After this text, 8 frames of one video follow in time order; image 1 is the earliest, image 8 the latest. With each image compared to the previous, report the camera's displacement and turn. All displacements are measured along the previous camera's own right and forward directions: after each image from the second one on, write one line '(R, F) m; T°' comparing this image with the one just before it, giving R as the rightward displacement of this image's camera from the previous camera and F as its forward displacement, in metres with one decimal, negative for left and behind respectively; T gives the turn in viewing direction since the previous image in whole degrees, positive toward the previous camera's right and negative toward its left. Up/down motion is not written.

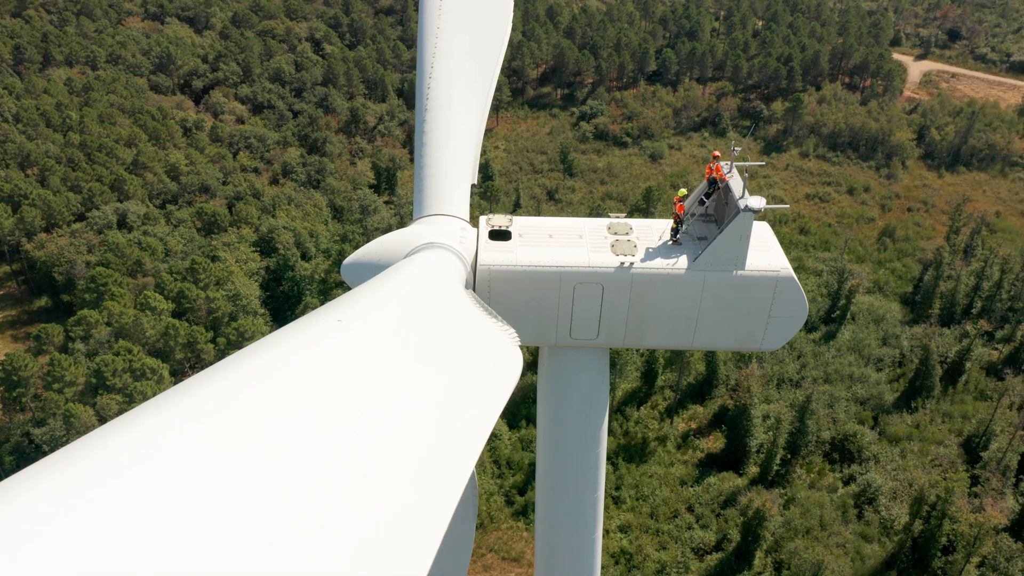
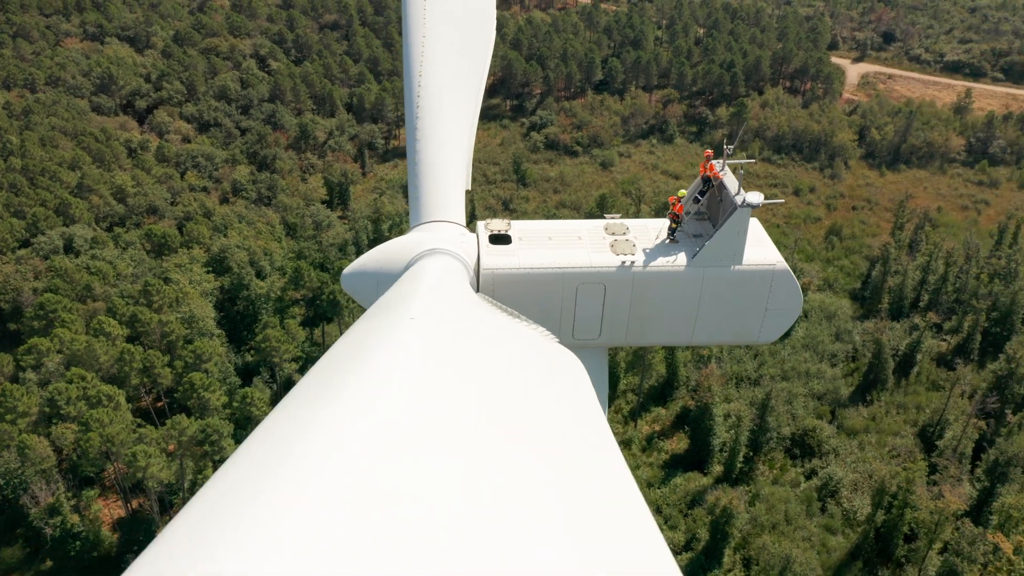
(-0.8, 0.0) m; +4°
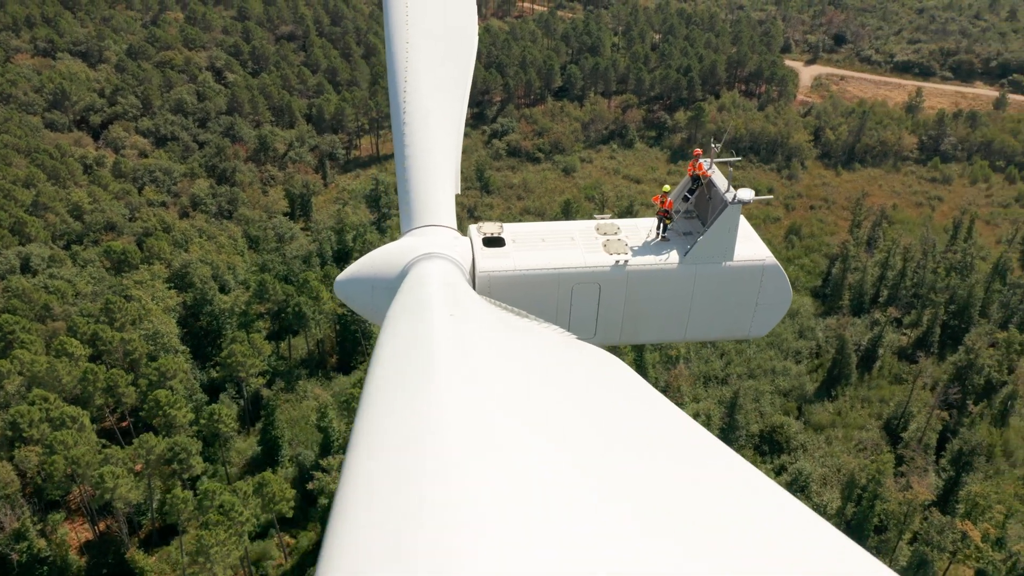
(-0.5, 0.0) m; +3°
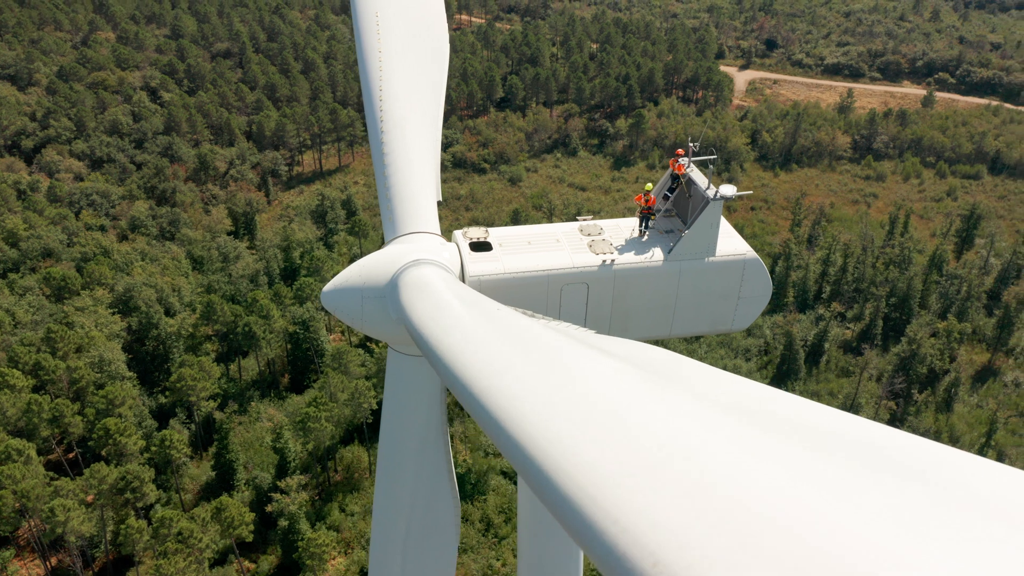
(-0.7, 0.0) m; +4°
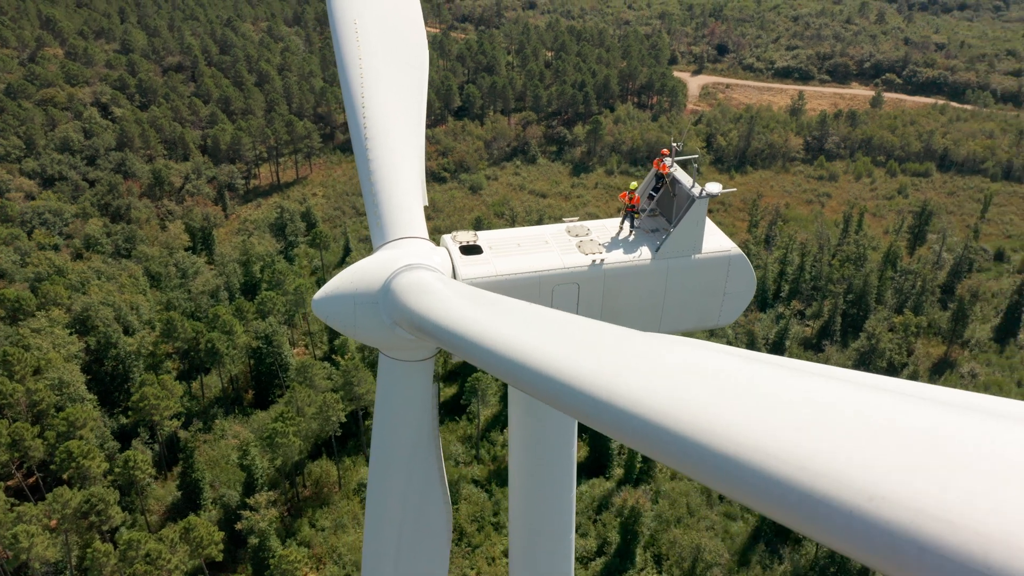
(-0.5, 0.0) m; +3°
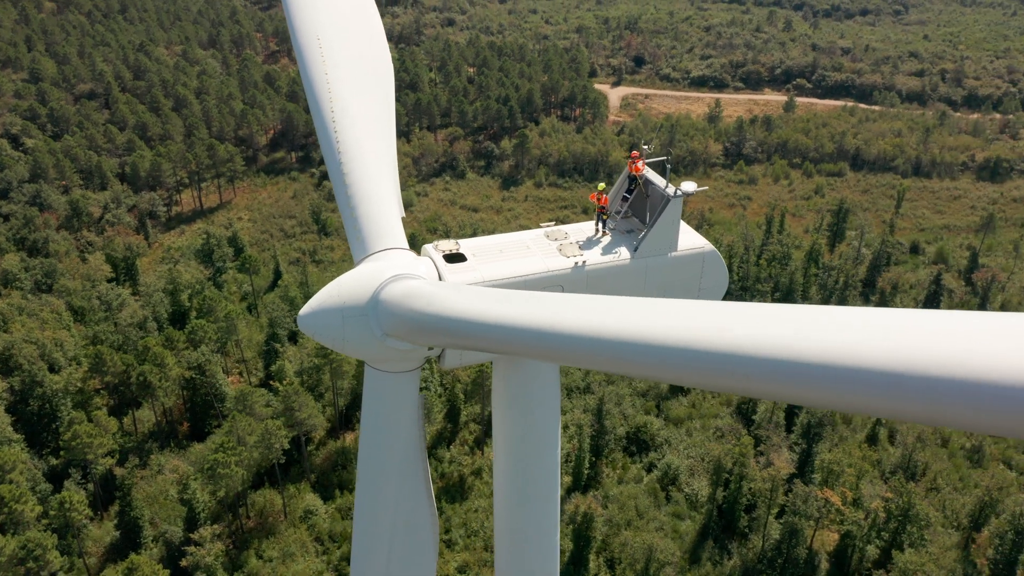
(-0.9, 0.0) m; +5°
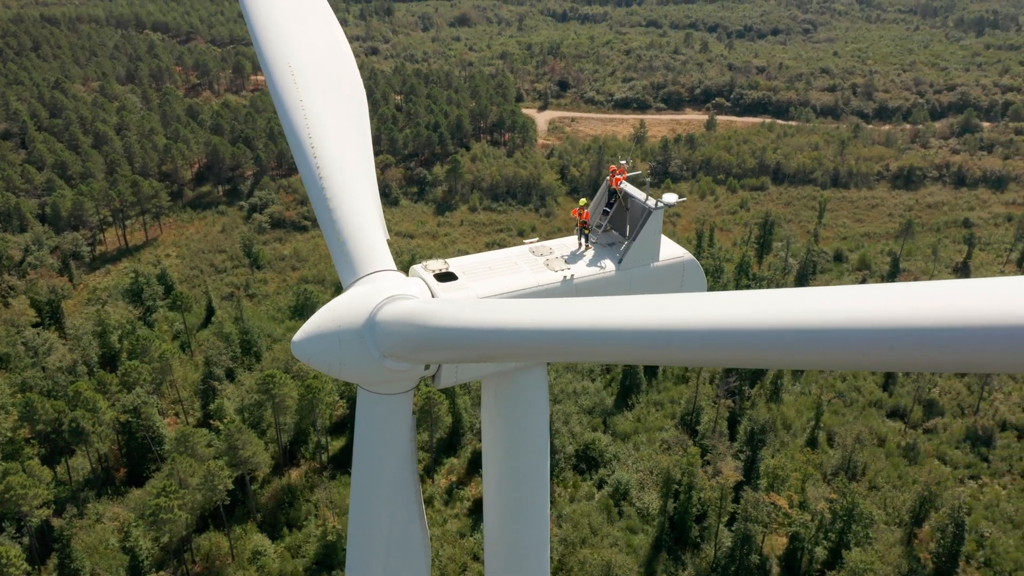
(-1.0, 0.0) m; +5°
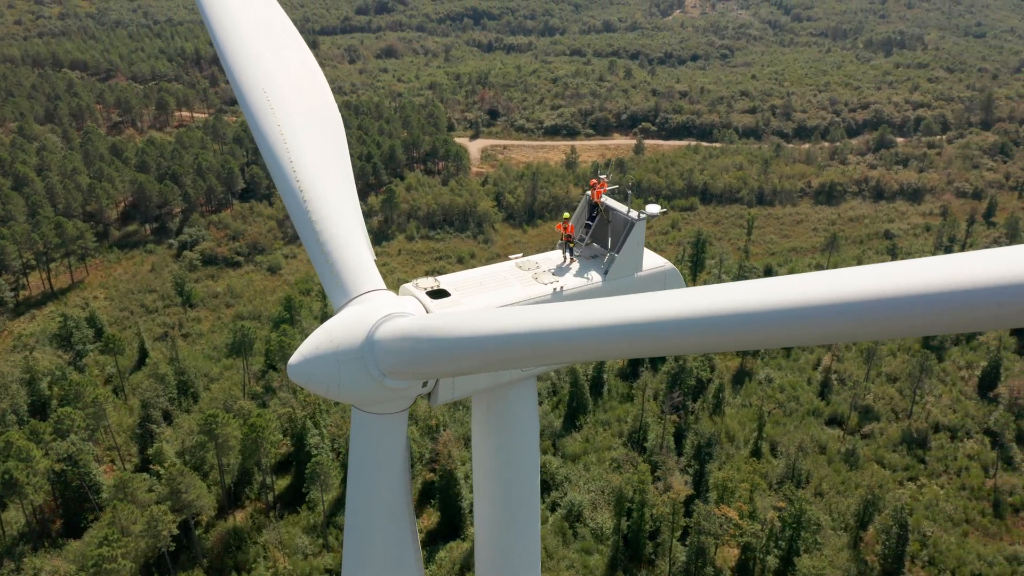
(-1.0, 0.0) m; +5°
